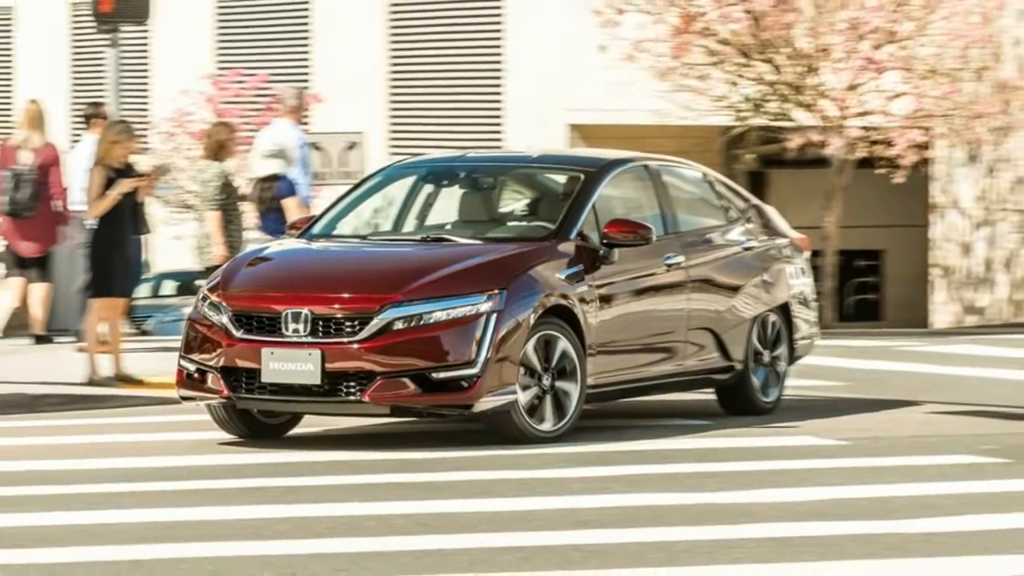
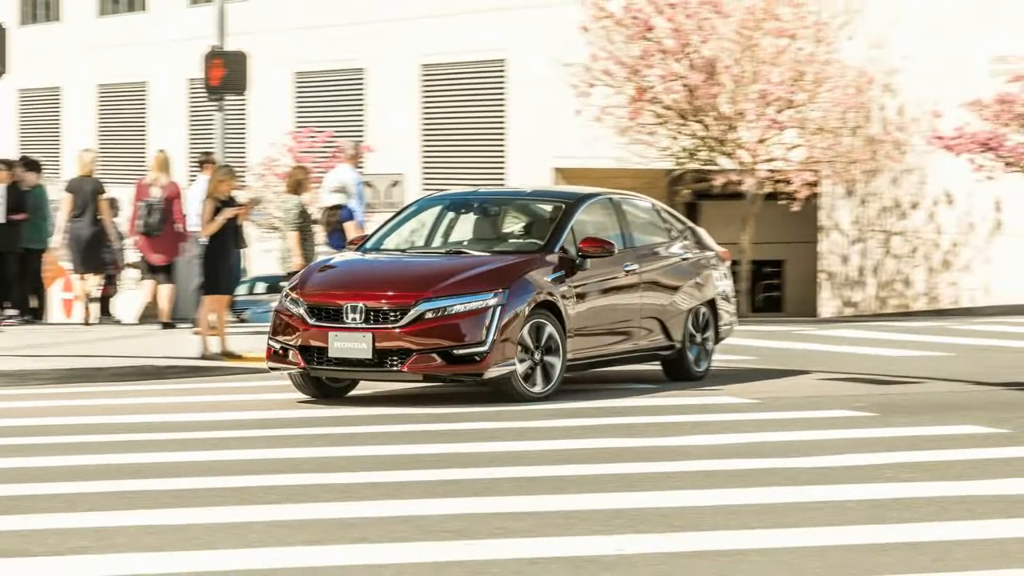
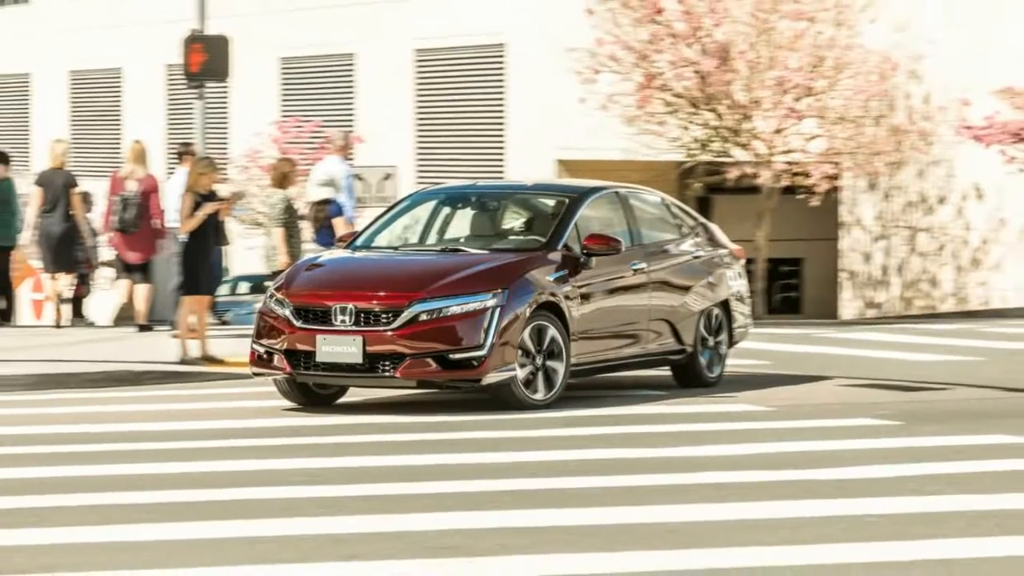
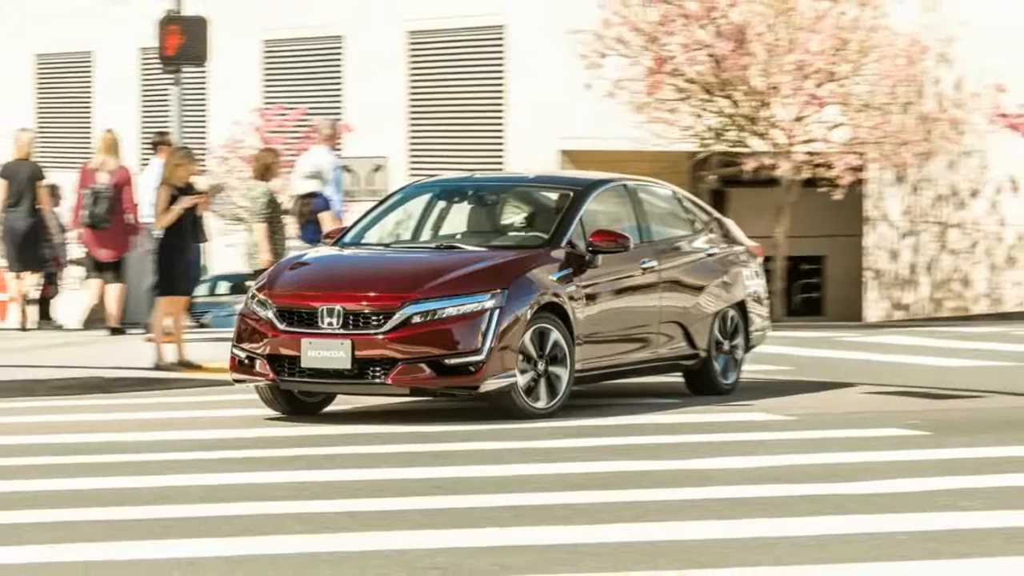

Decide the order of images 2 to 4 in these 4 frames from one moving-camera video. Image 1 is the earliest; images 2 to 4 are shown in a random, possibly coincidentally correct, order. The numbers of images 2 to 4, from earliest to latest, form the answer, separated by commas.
4, 3, 2
